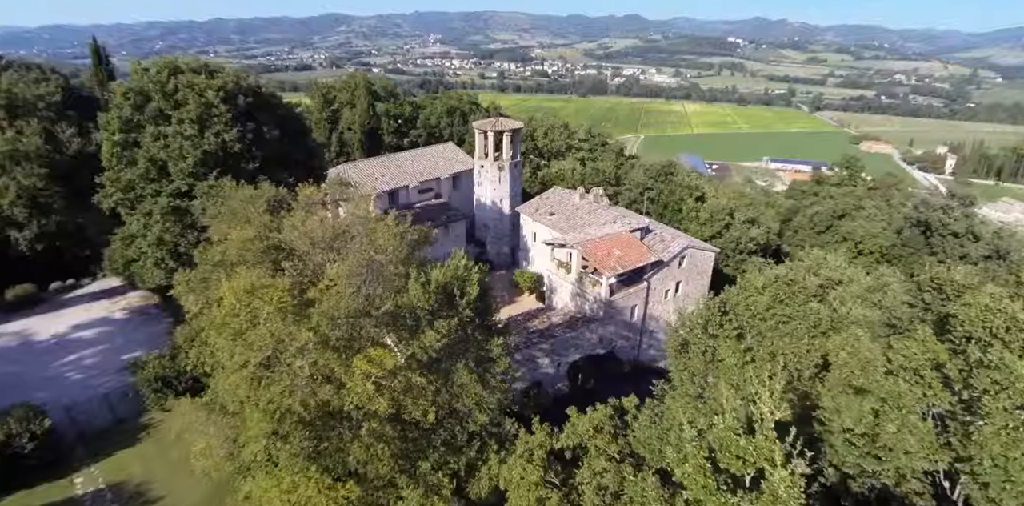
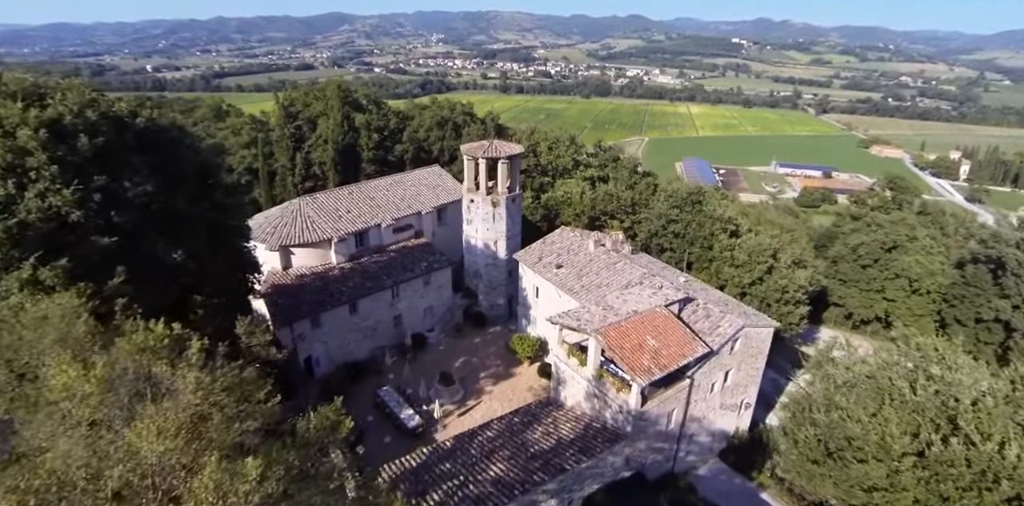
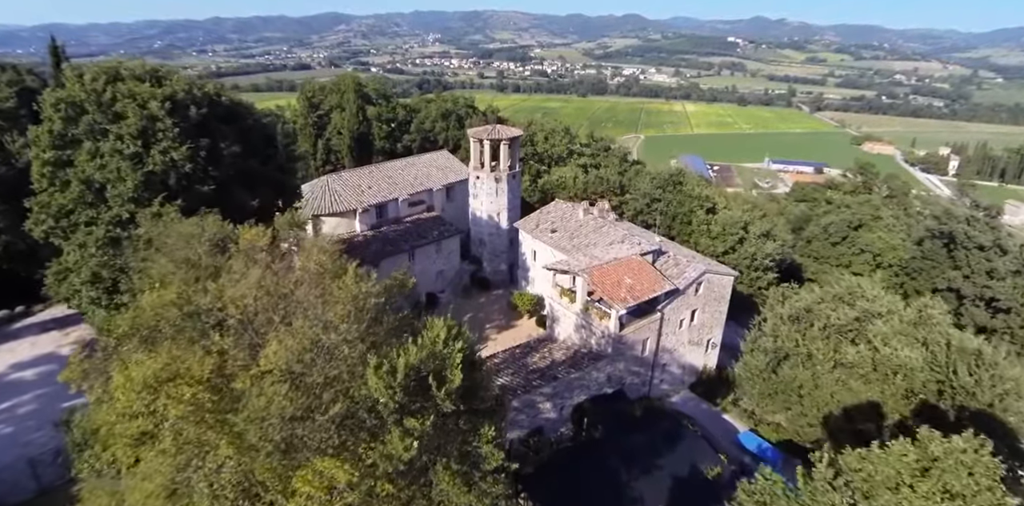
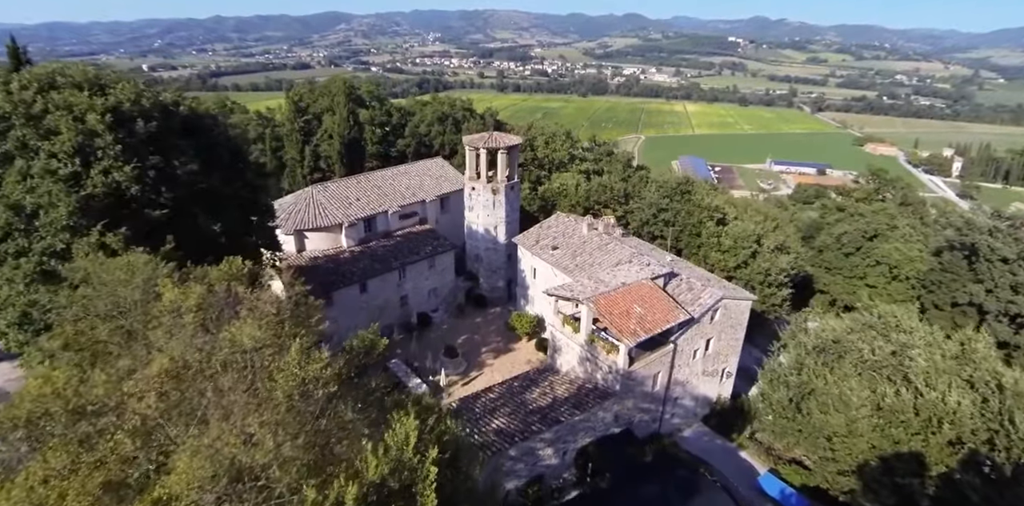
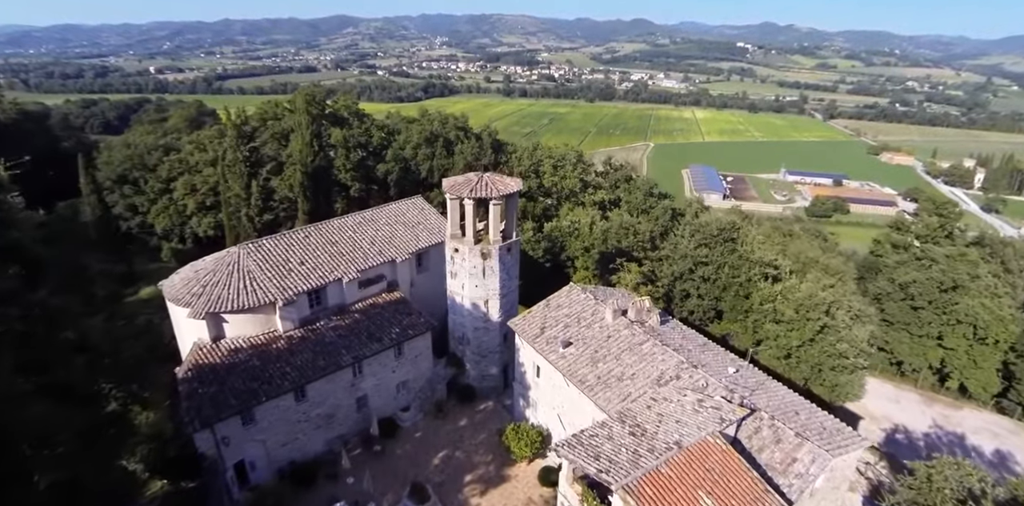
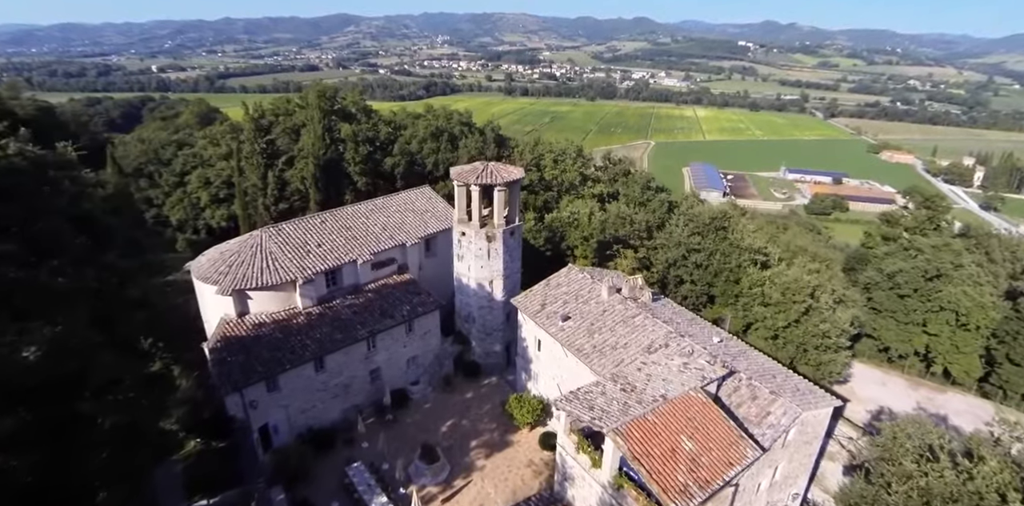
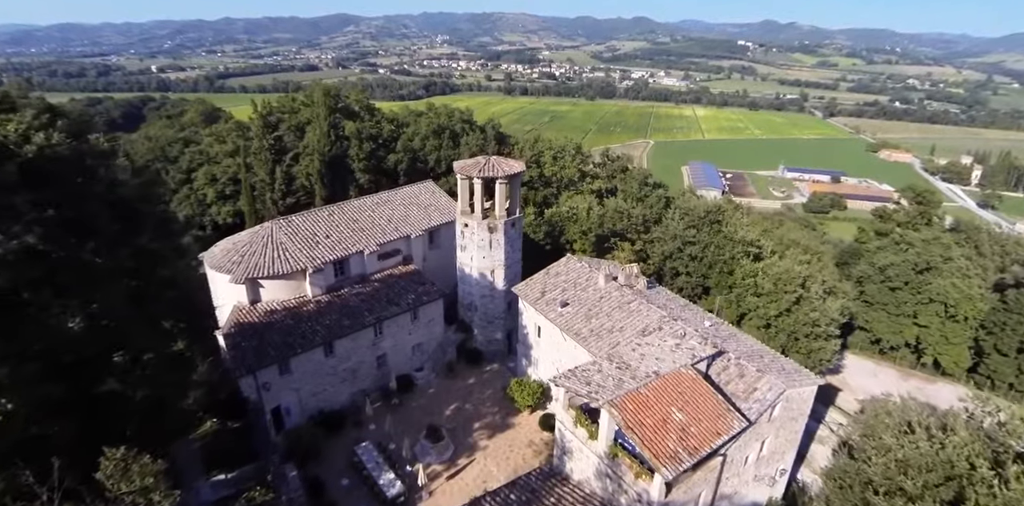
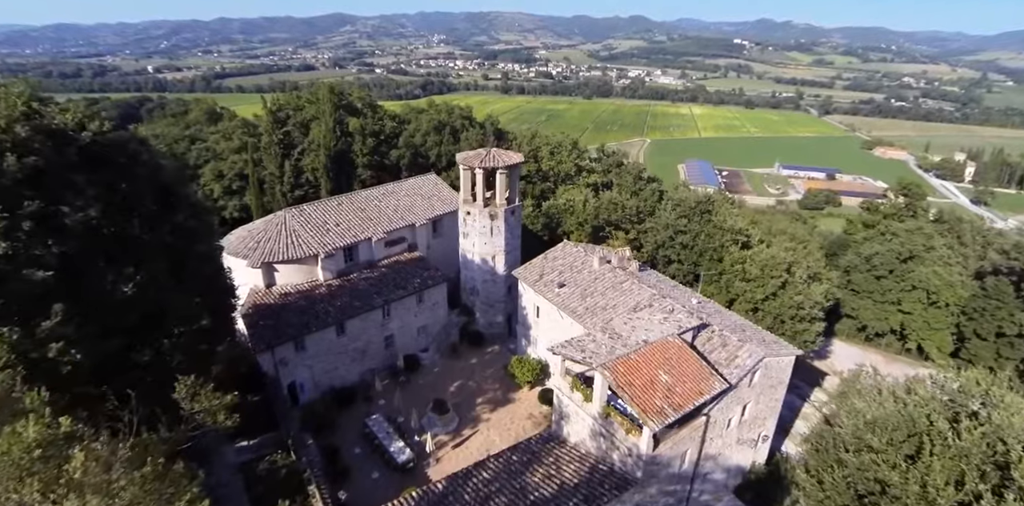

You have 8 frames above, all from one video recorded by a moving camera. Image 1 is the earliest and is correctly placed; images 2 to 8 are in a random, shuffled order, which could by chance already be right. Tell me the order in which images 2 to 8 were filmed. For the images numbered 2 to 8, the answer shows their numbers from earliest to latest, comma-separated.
3, 4, 2, 8, 7, 6, 5
